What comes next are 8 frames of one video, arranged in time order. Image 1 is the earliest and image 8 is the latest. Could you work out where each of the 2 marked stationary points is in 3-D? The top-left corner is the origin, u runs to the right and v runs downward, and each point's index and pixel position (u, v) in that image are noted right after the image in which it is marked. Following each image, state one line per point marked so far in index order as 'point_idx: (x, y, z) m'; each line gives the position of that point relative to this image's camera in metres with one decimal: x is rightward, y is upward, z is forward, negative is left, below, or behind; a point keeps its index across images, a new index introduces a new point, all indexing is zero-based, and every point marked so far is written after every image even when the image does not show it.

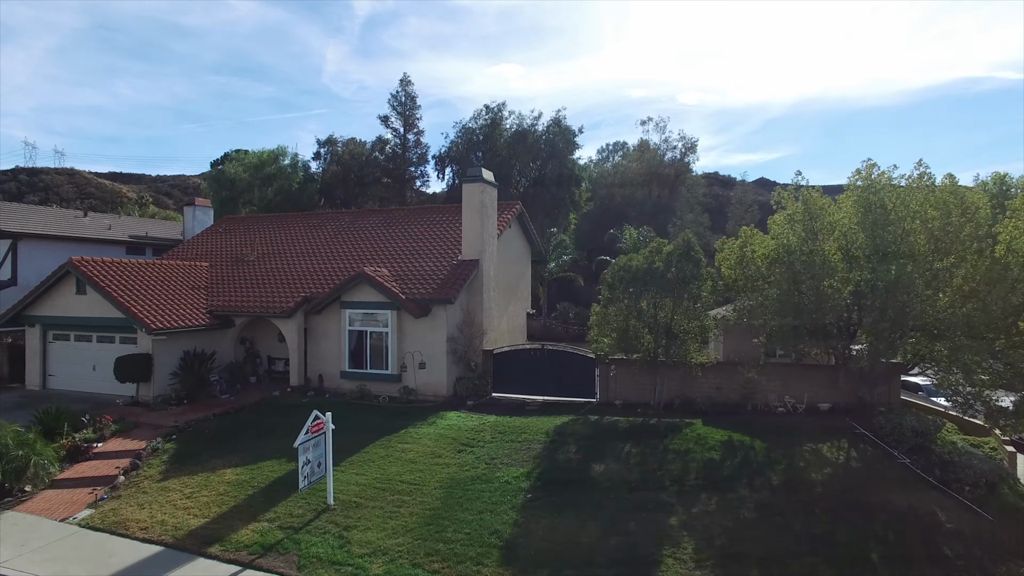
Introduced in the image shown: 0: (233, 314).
0: (-7.1, -0.6, +15.9) m
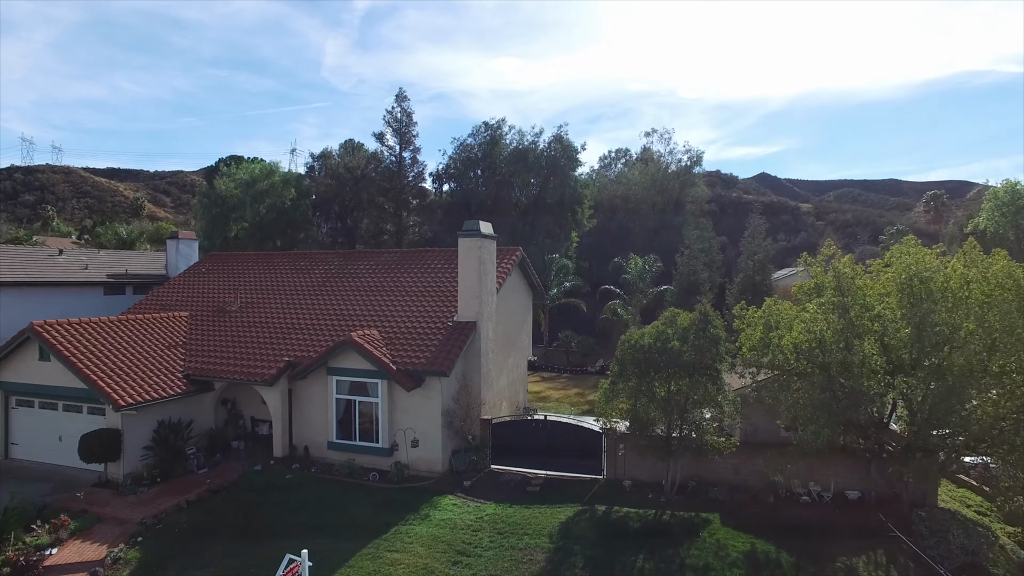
0: (-7.1, -2.1, +14.7) m
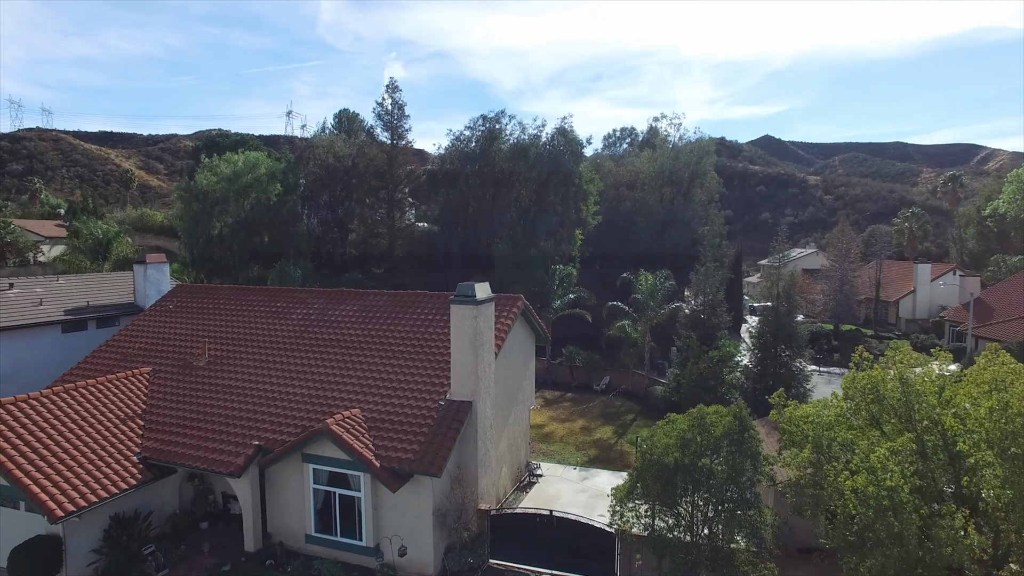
0: (-7.1, -3.6, +12.9) m
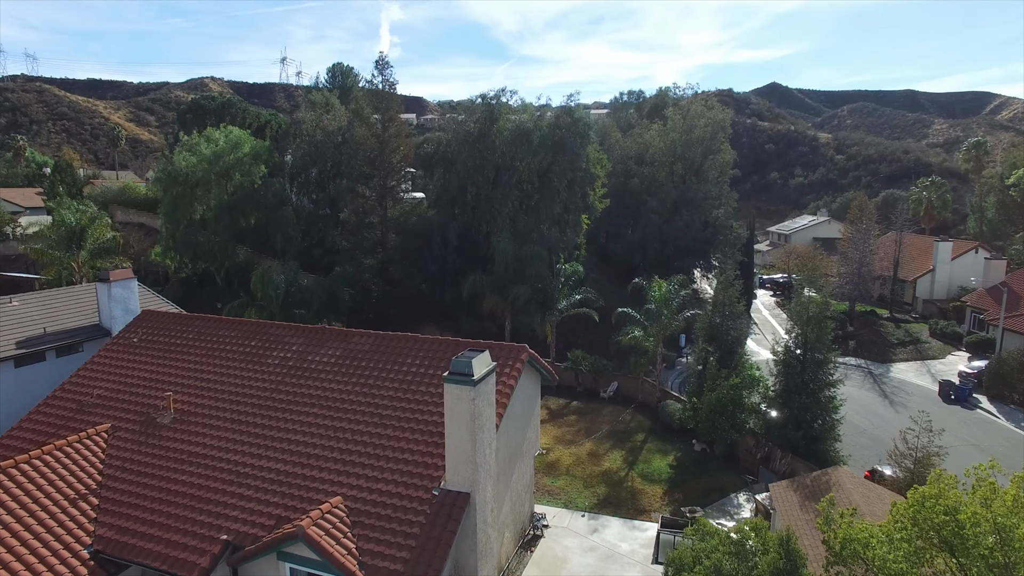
0: (-7.0, -4.9, +11.3) m
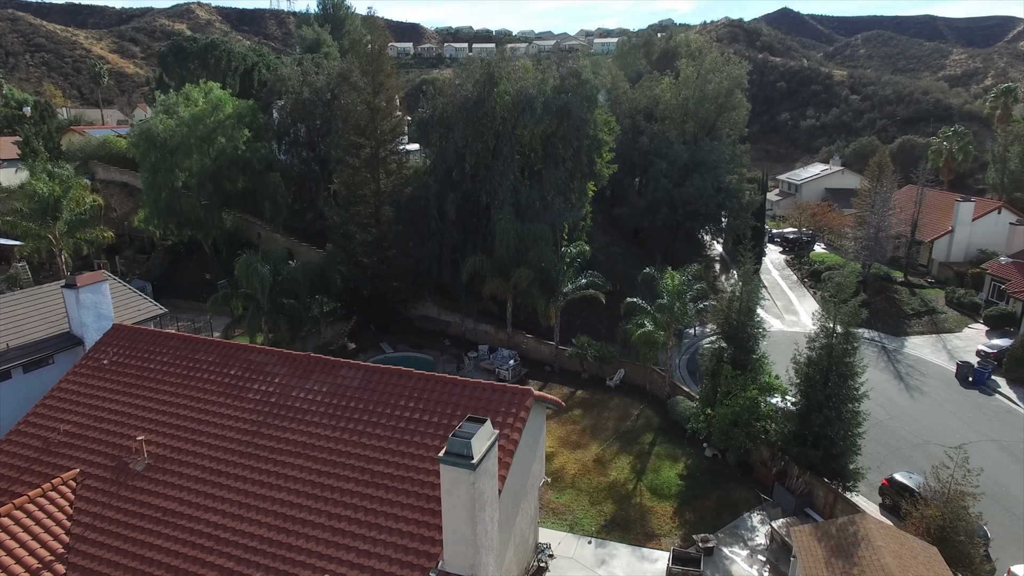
0: (-6.9, -5.9, +10.4) m
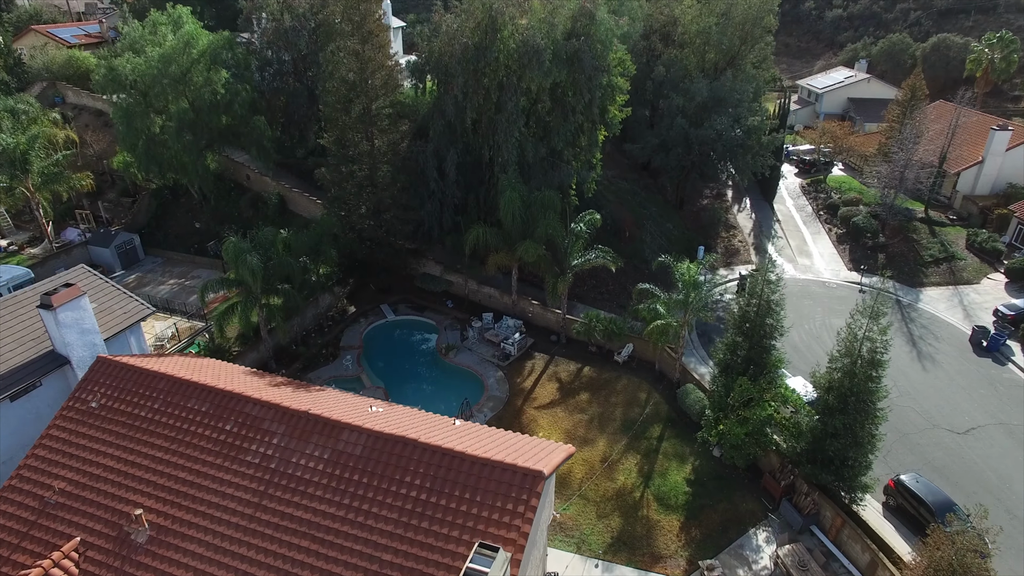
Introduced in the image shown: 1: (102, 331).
0: (-6.7, -7.7, +10.6) m
1: (-11.7, -1.2, +17.9) m
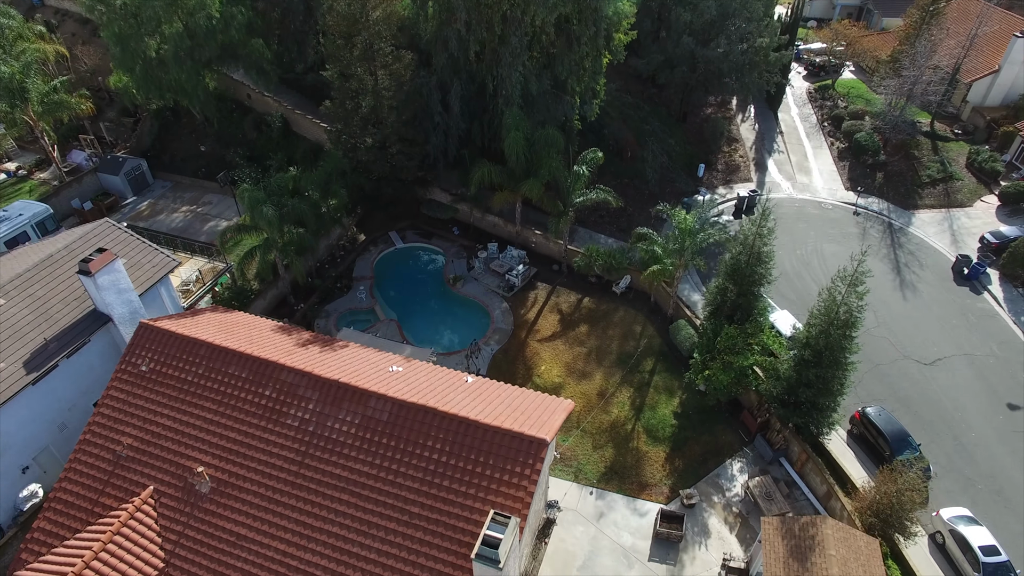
0: (-6.5, -7.7, +13.3) m
1: (-11.5, +0.1, +19.2) m
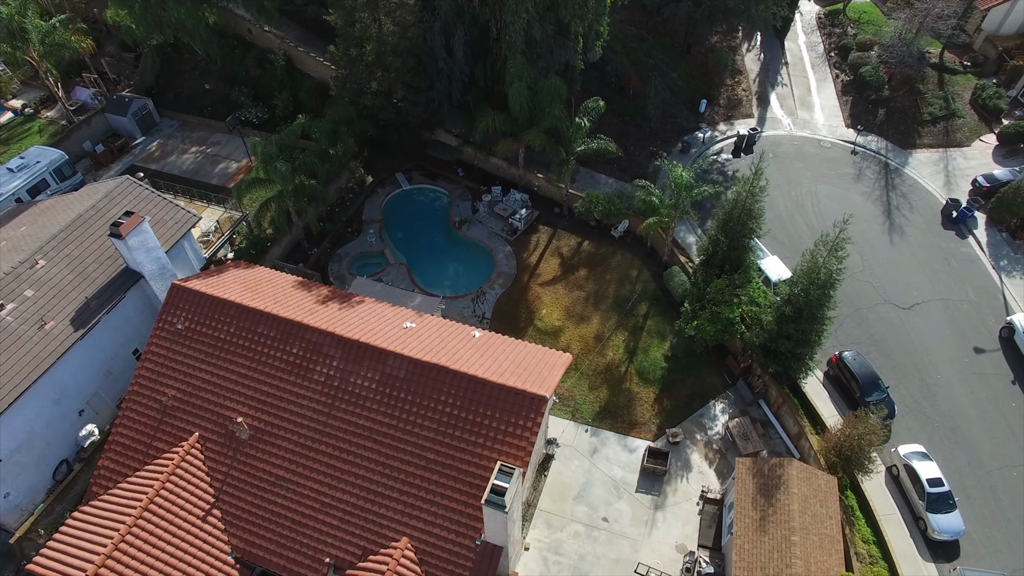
0: (-6.5, -7.1, +15.8) m
1: (-11.4, +1.5, +20.5) m
